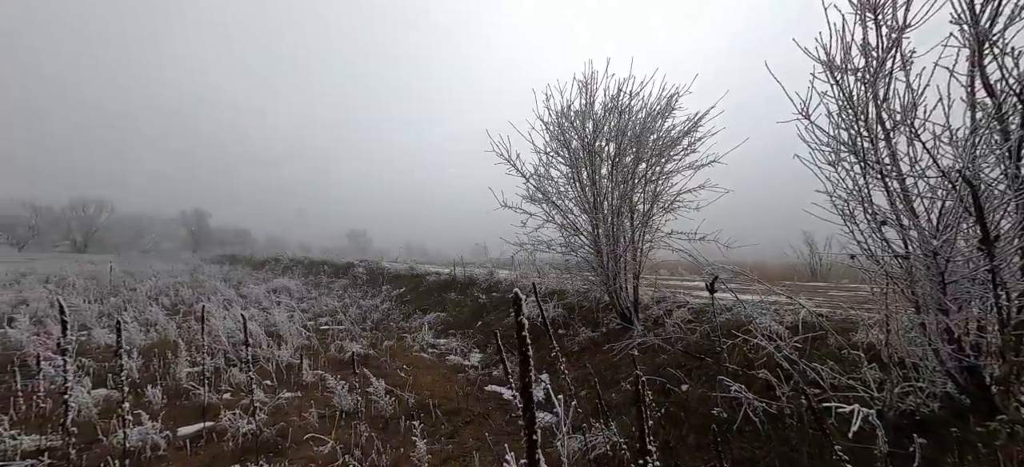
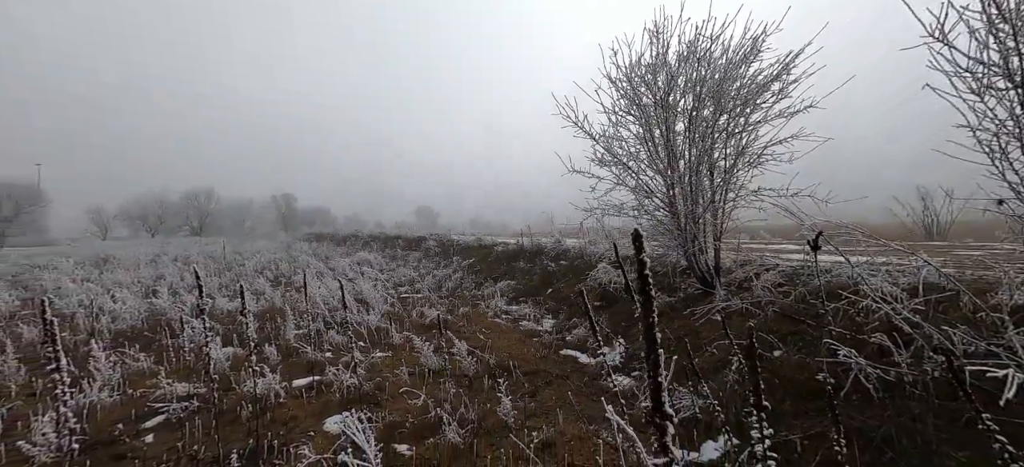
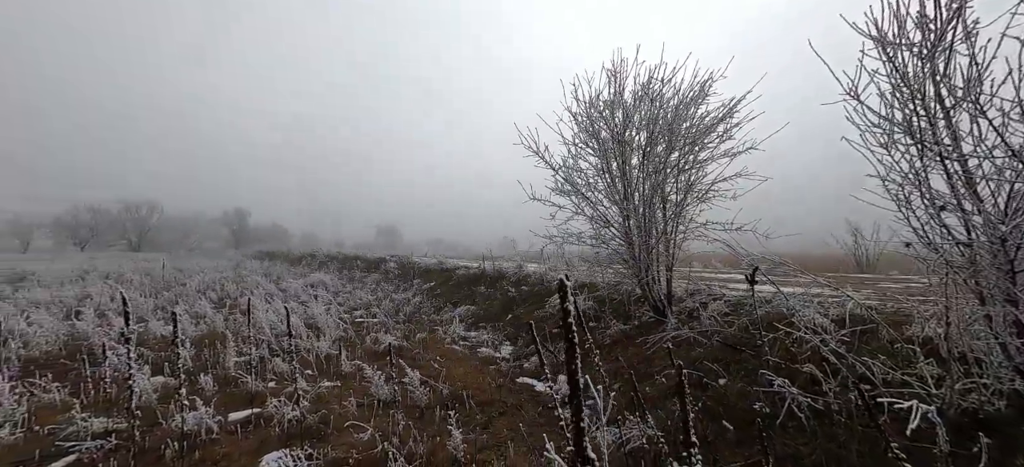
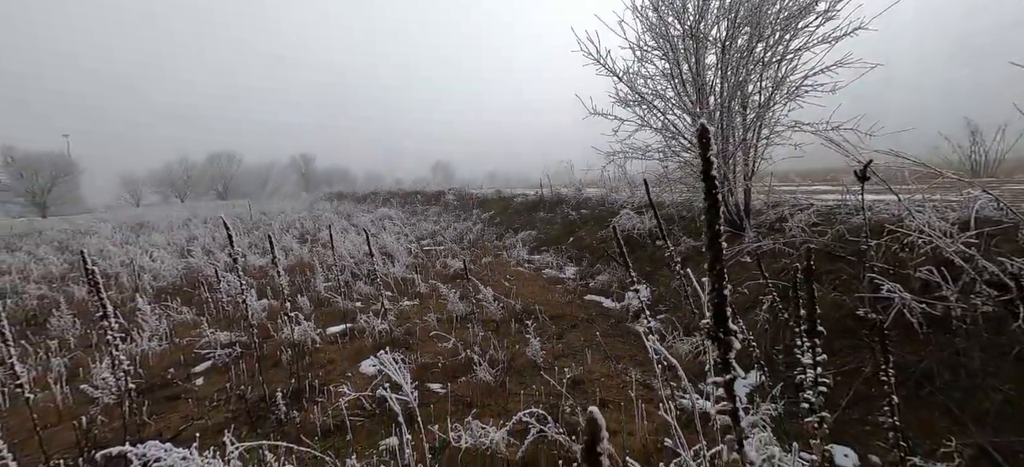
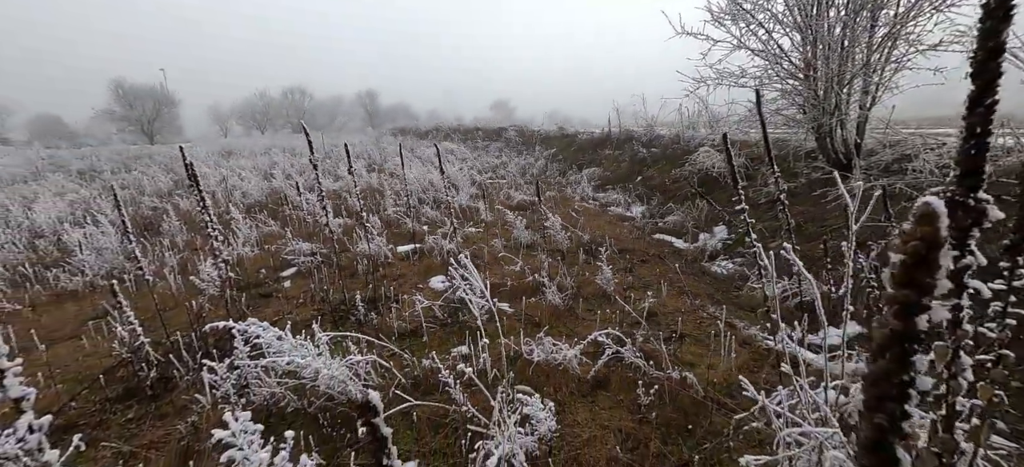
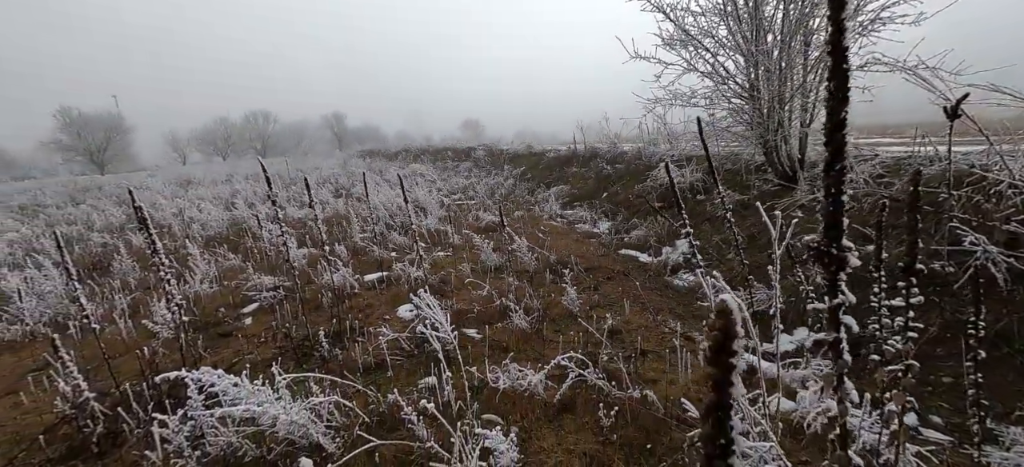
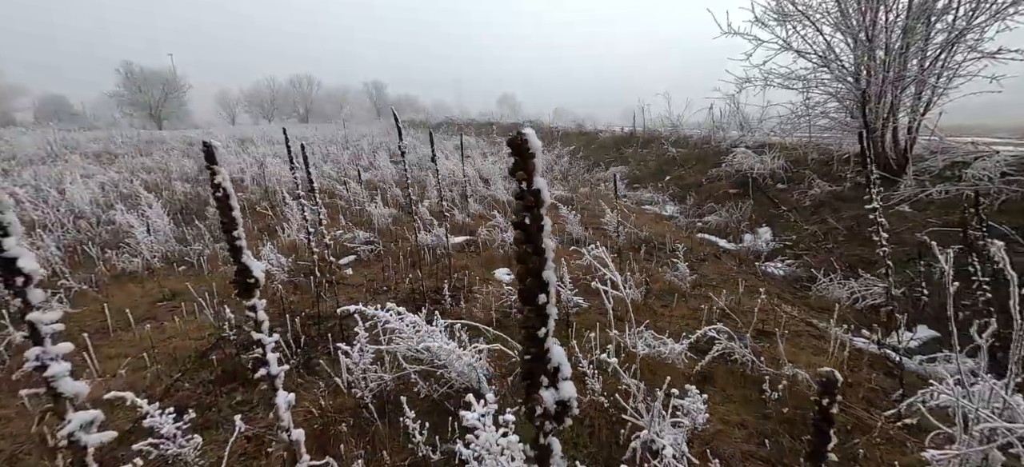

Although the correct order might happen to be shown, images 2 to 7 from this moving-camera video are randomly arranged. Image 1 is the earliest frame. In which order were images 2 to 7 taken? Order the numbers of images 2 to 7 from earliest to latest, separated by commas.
3, 2, 4, 6, 5, 7
